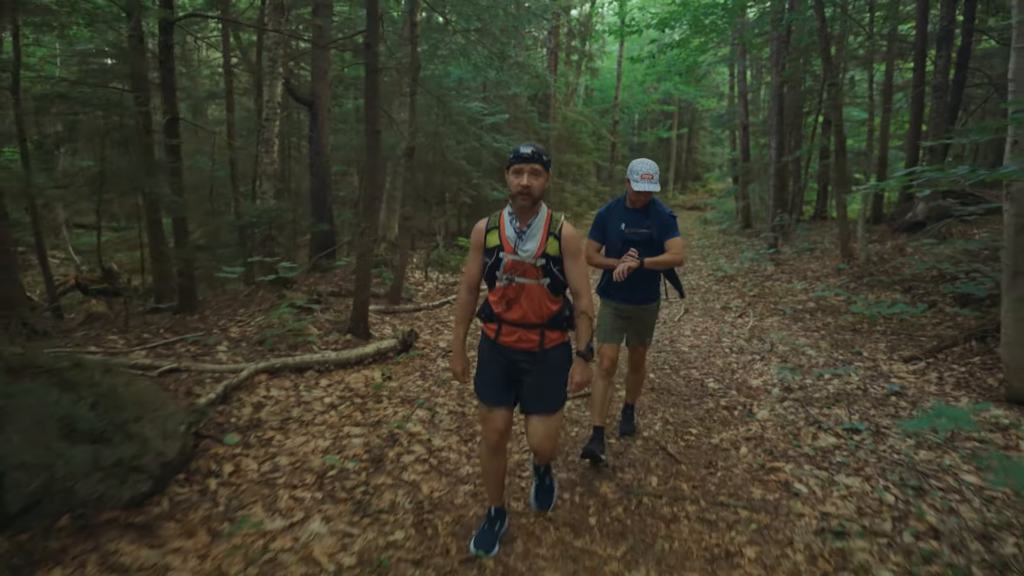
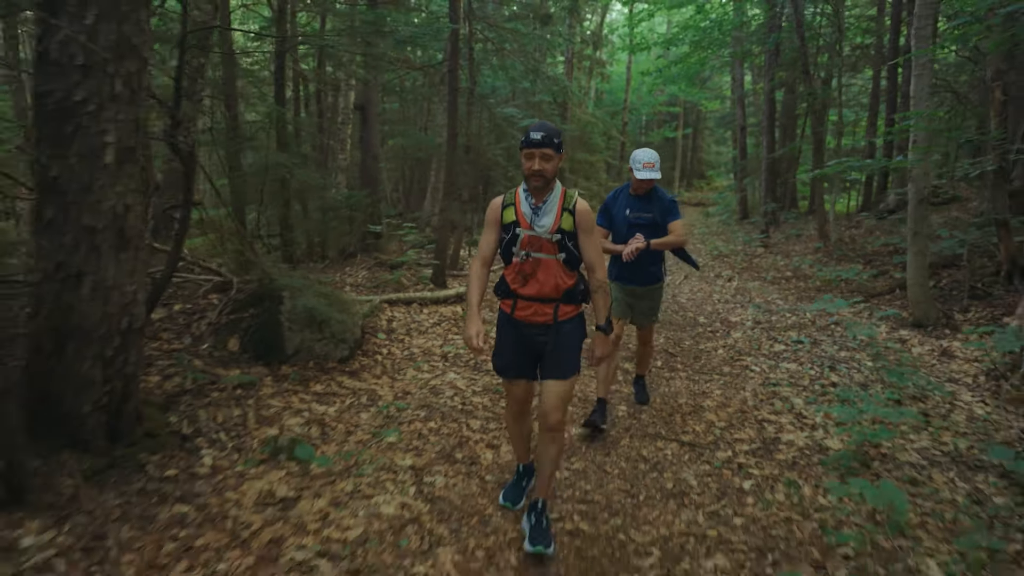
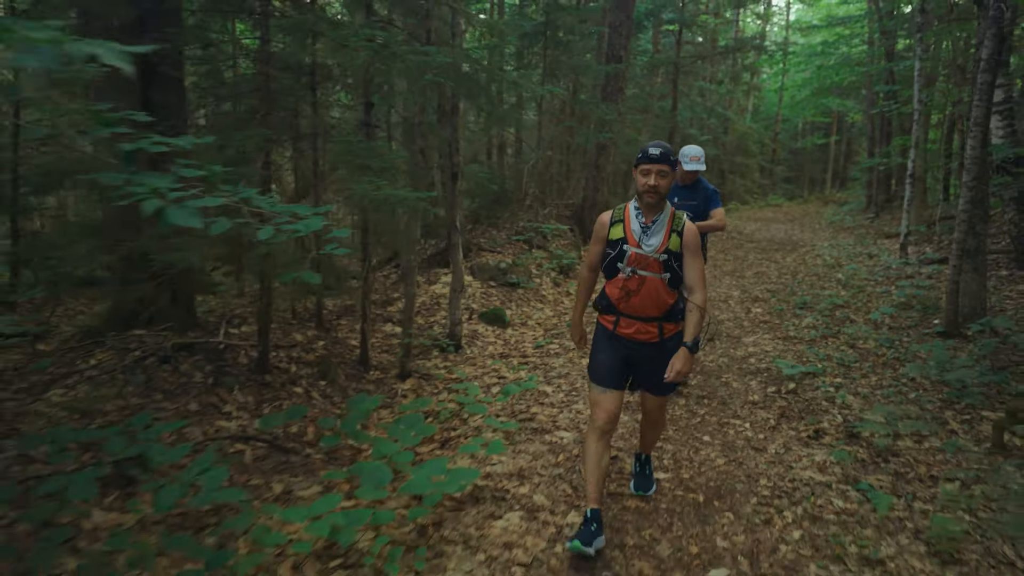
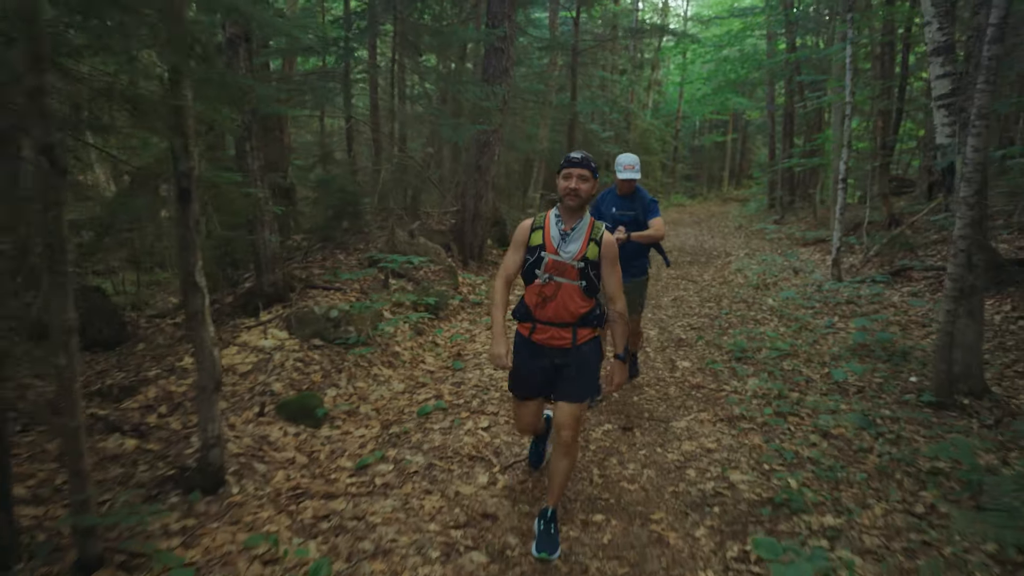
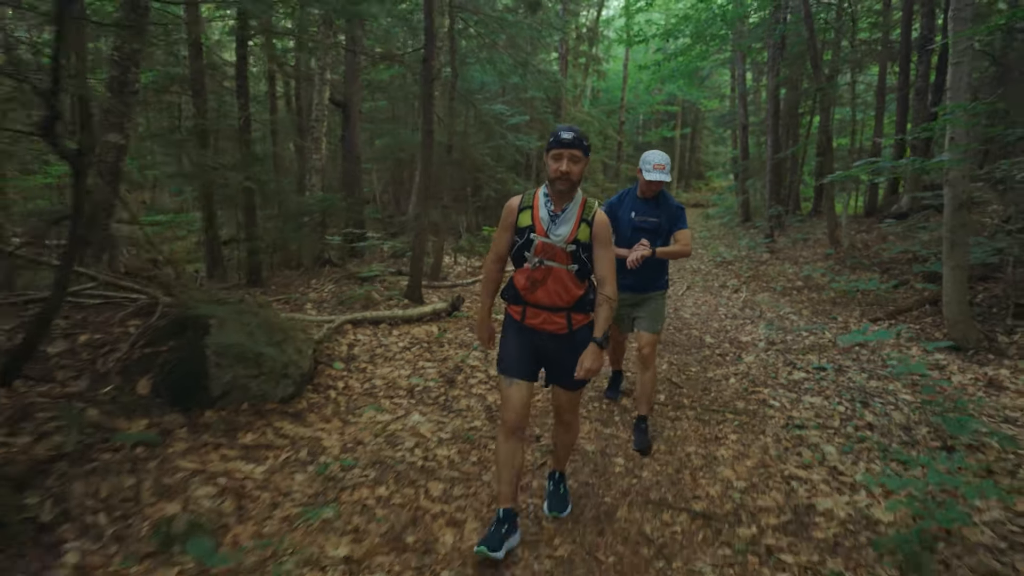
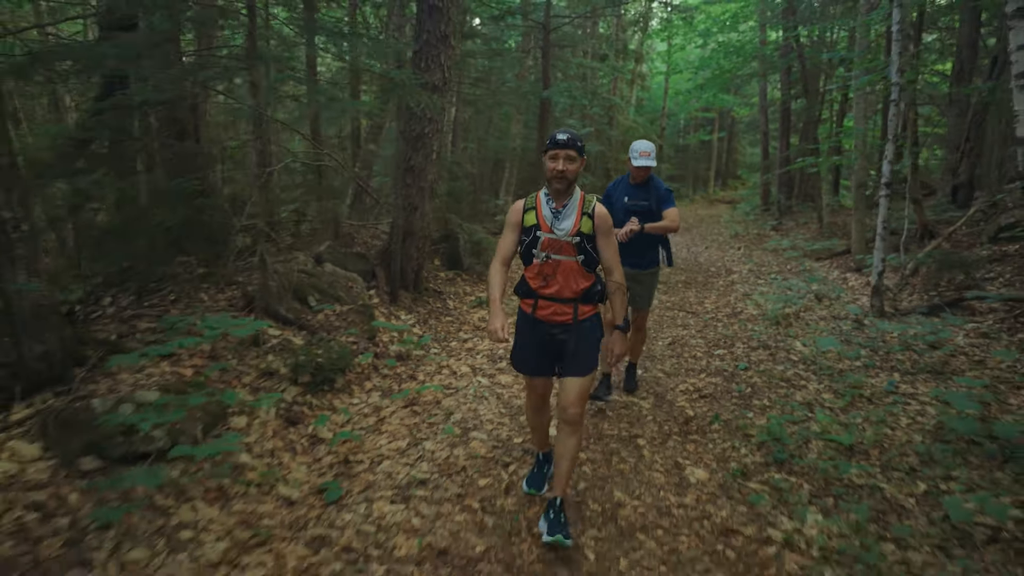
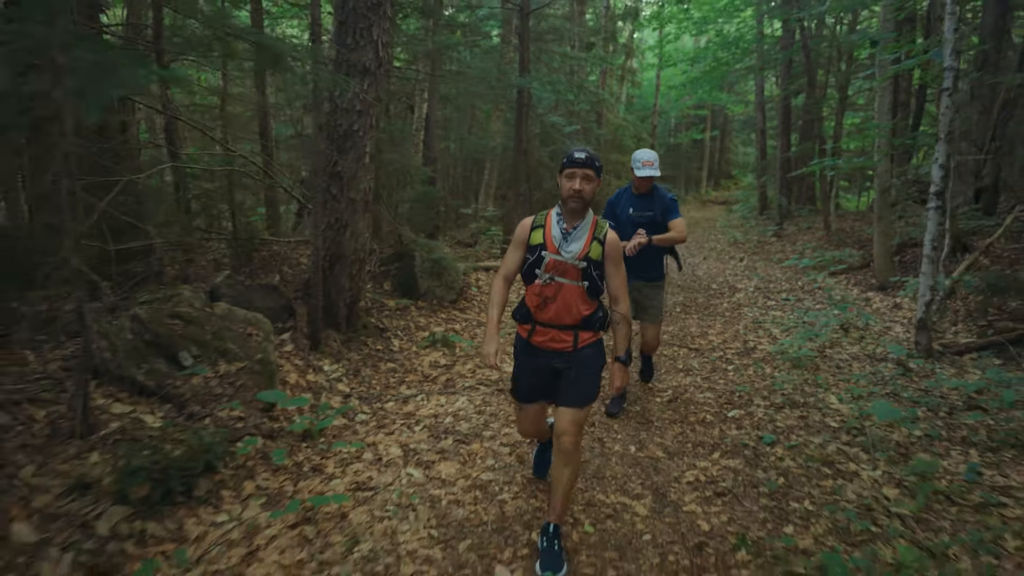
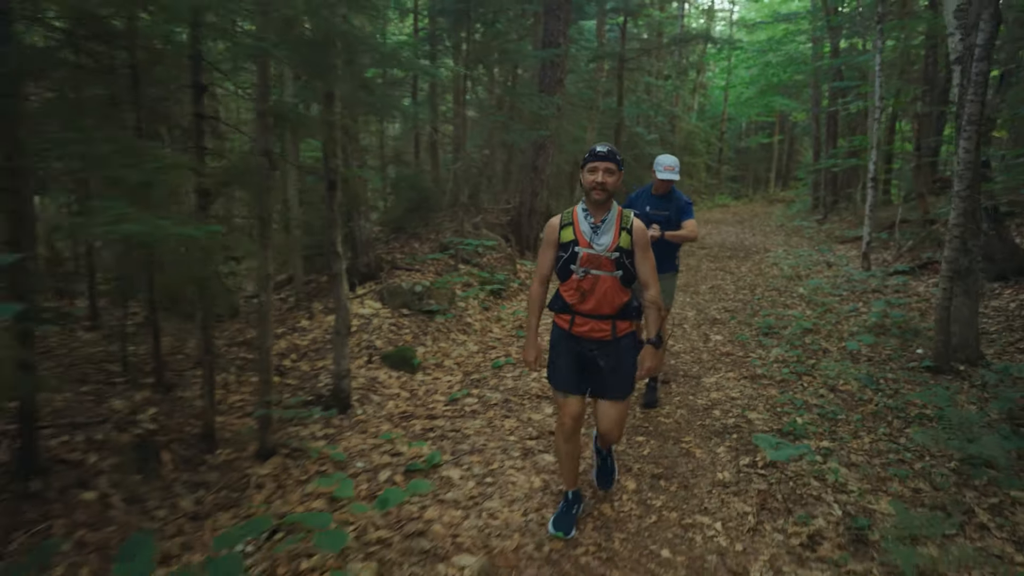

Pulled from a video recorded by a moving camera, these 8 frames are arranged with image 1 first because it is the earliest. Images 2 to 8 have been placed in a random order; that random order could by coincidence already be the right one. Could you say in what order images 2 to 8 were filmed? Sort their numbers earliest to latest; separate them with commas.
5, 2, 7, 6, 4, 8, 3
